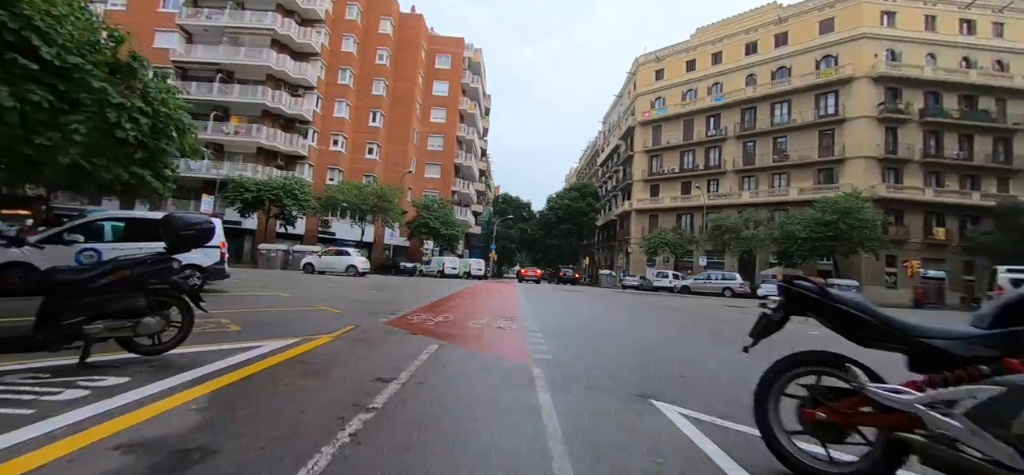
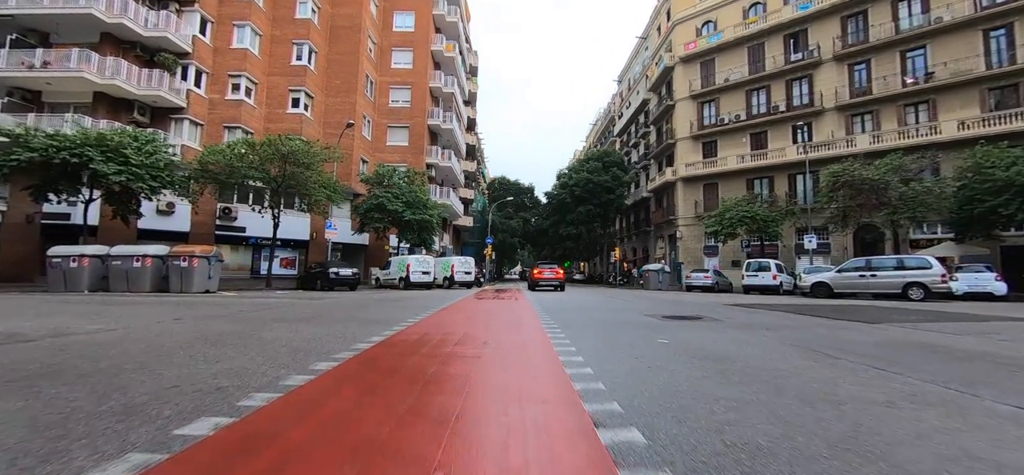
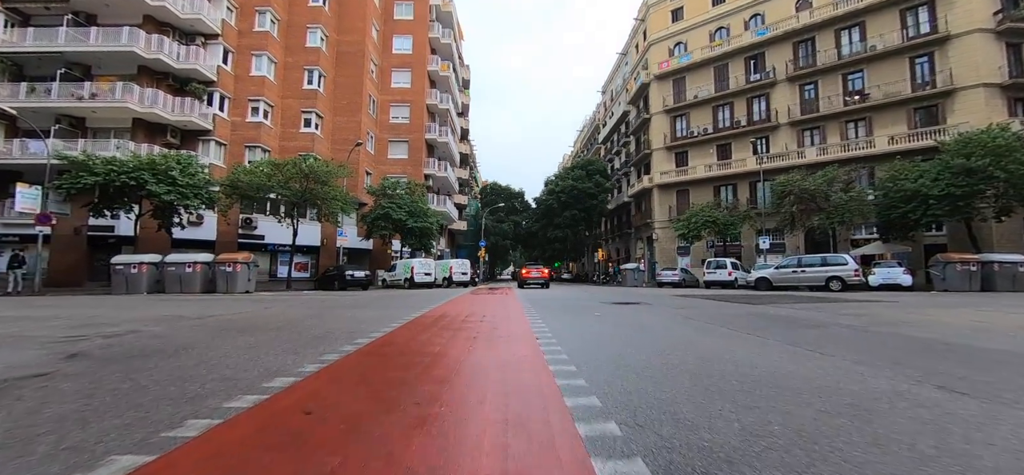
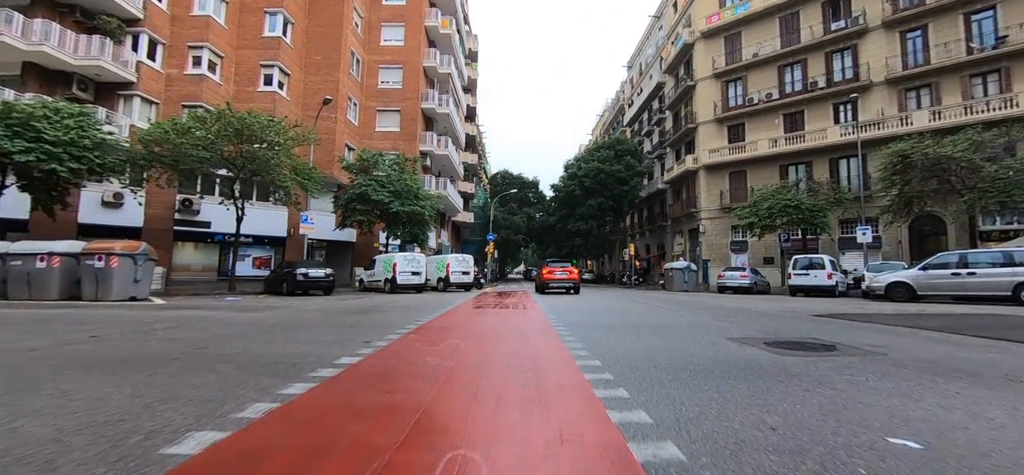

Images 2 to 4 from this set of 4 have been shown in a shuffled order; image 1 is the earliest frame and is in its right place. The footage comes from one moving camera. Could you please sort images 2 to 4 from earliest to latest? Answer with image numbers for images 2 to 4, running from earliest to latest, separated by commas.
3, 2, 4
